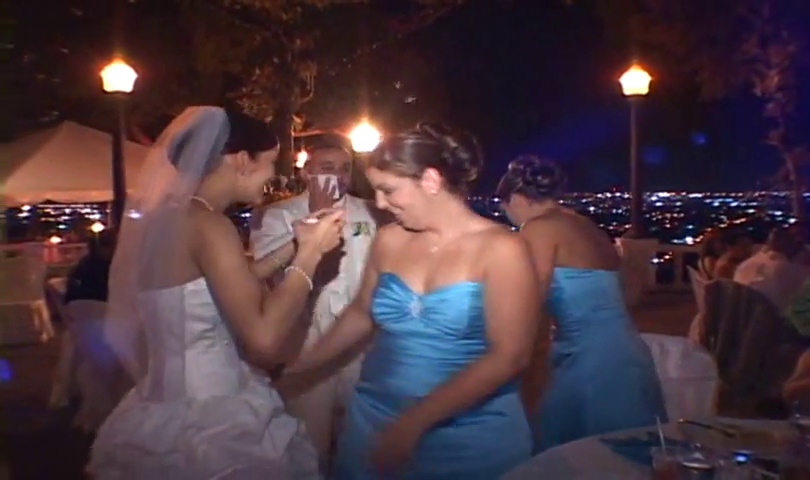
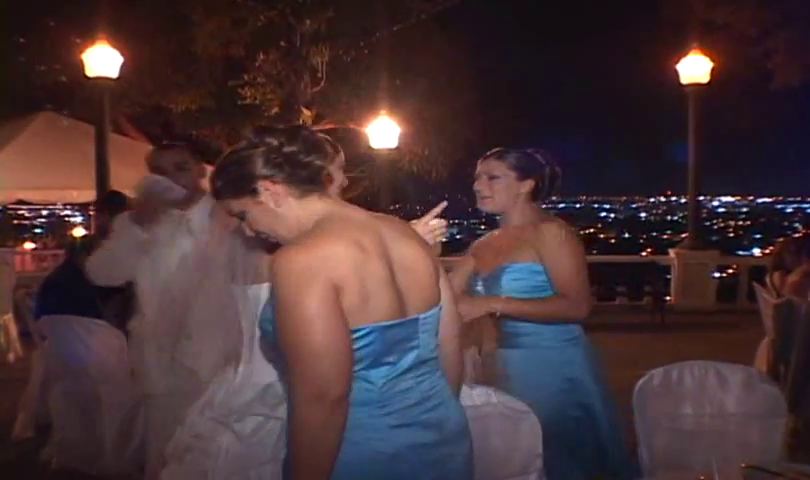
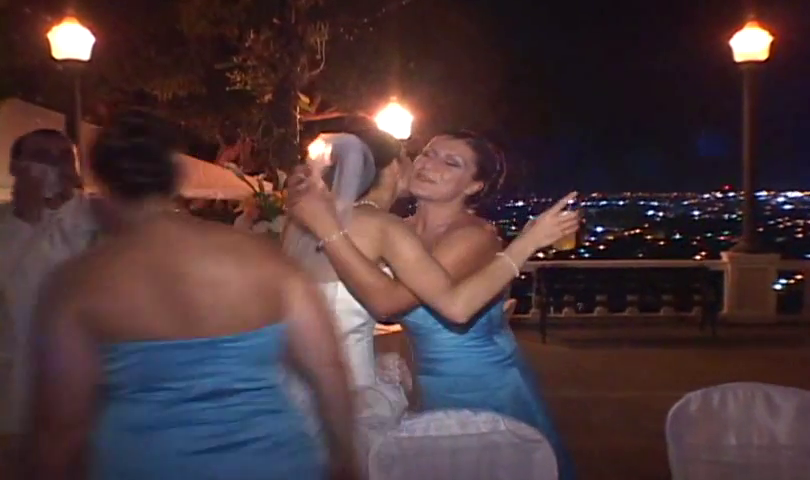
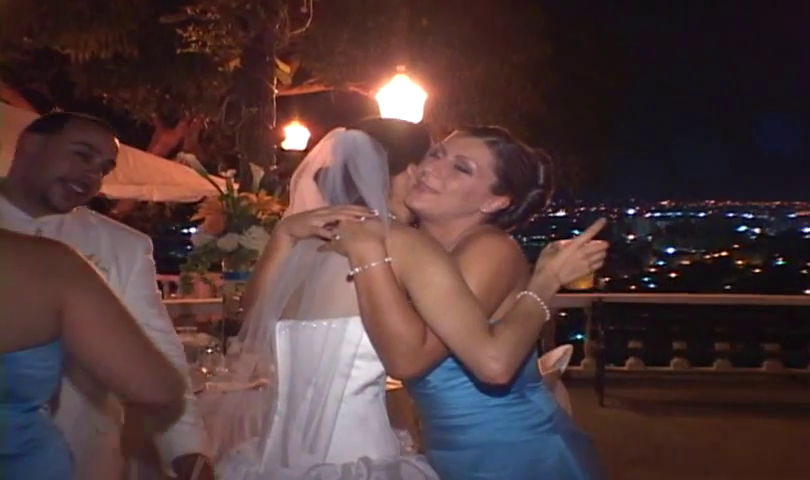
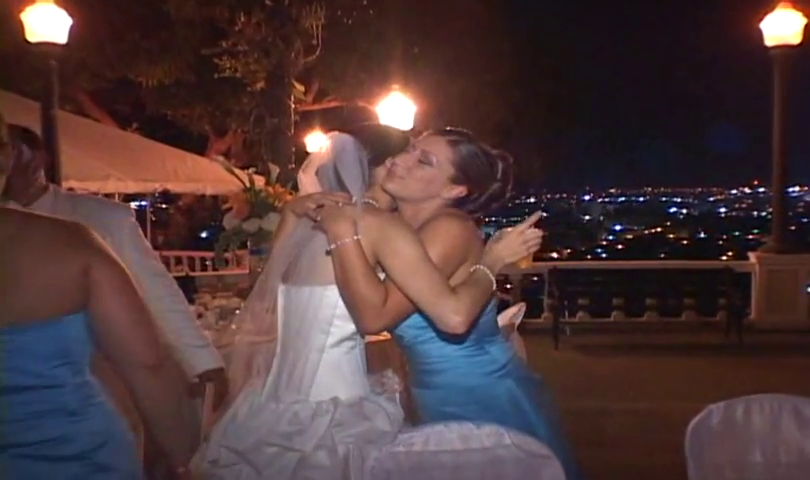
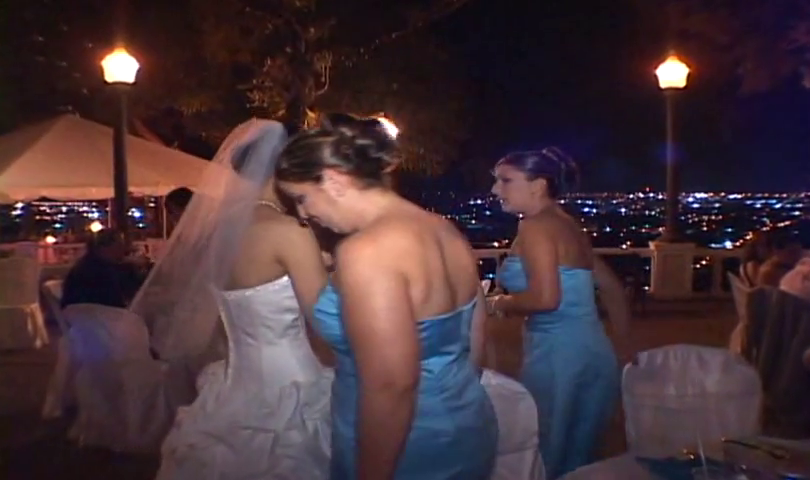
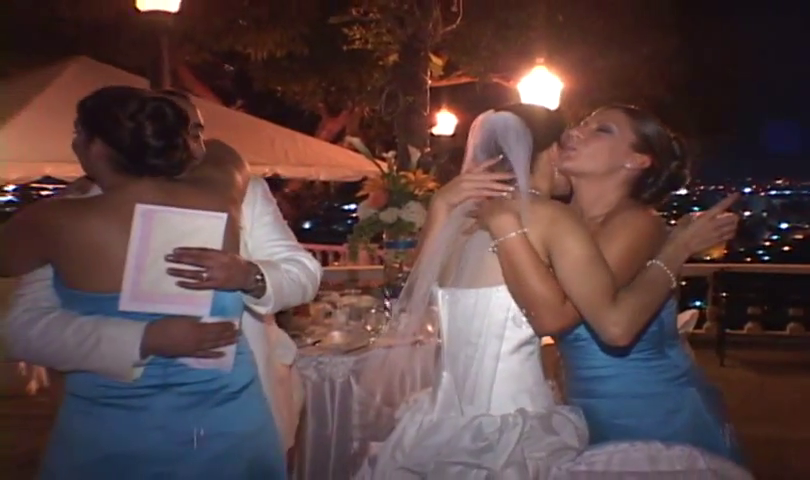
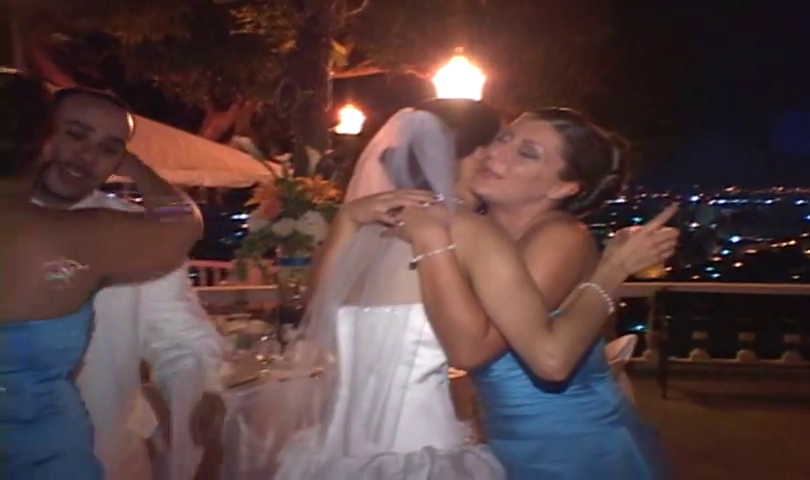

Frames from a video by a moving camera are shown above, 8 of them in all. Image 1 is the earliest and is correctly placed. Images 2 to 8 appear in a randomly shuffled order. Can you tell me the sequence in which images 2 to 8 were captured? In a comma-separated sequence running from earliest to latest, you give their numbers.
6, 2, 3, 5, 4, 8, 7
